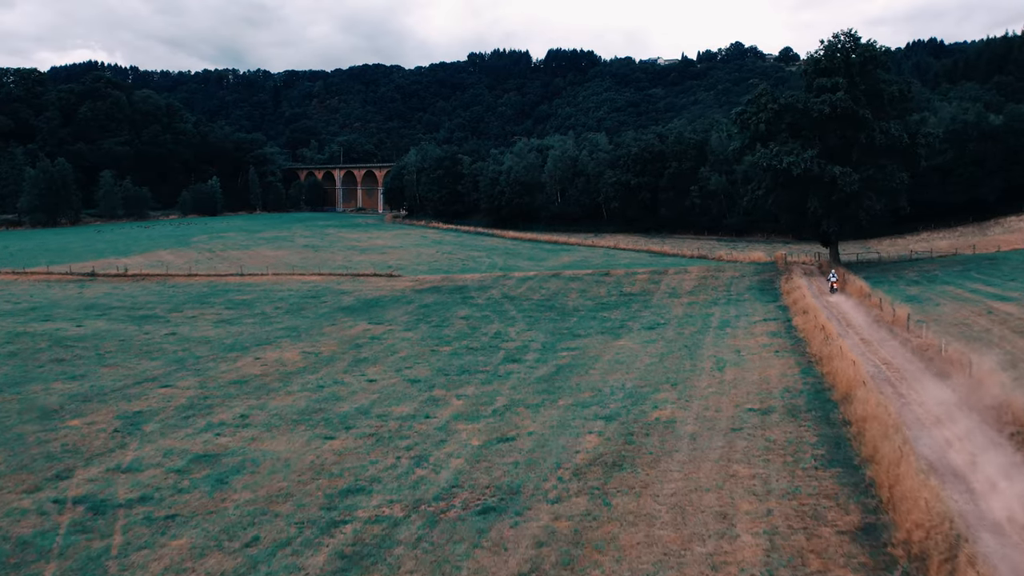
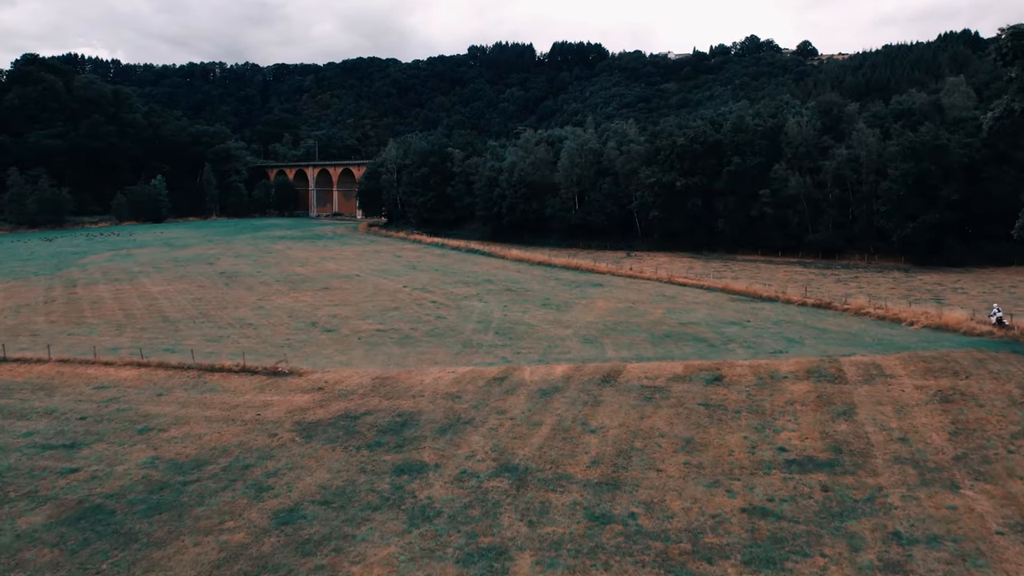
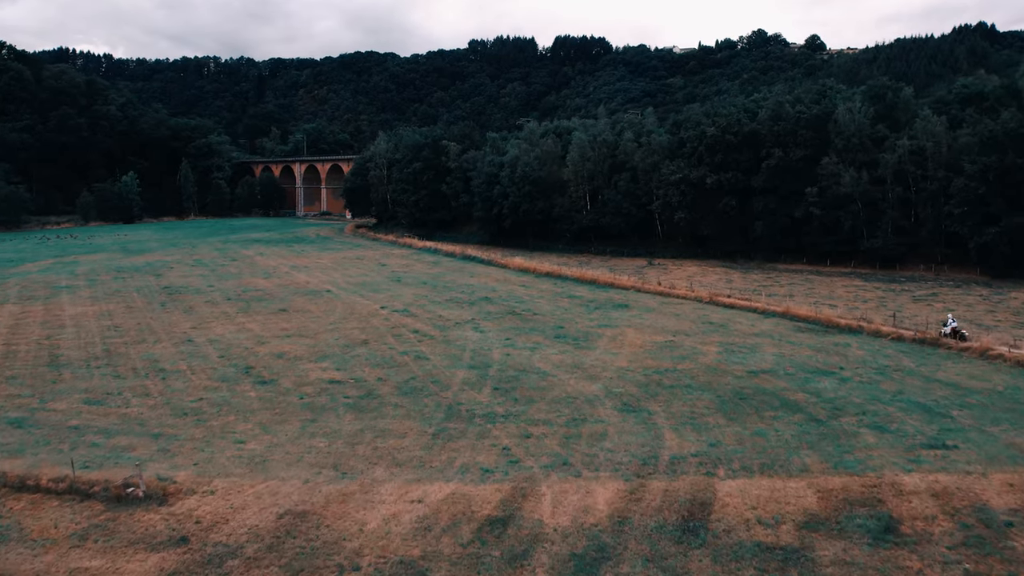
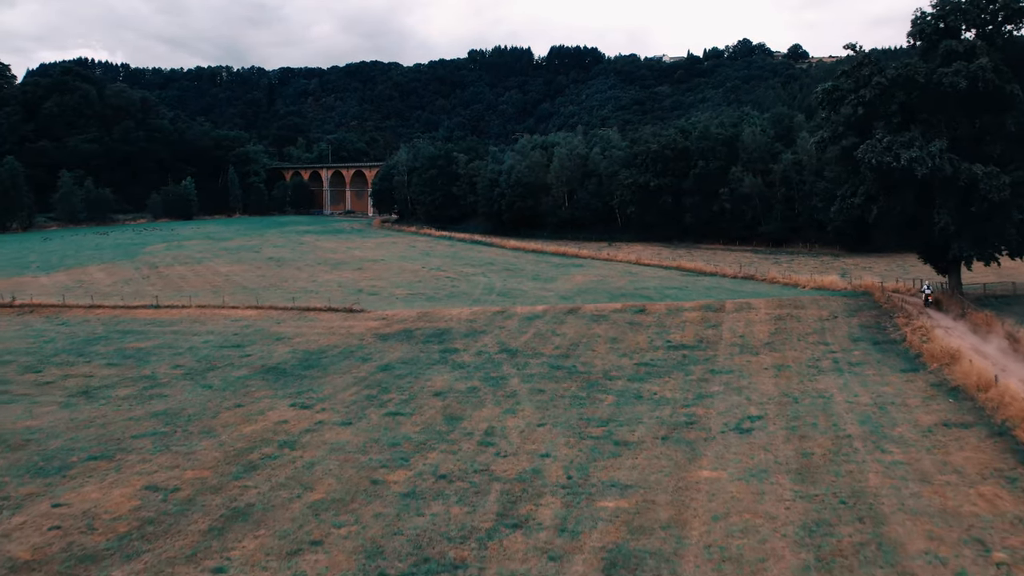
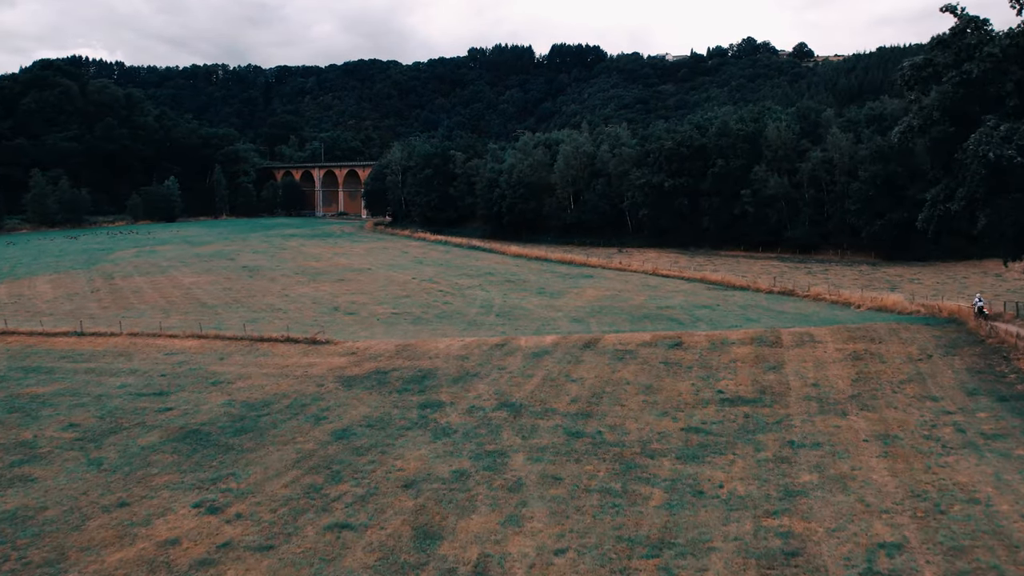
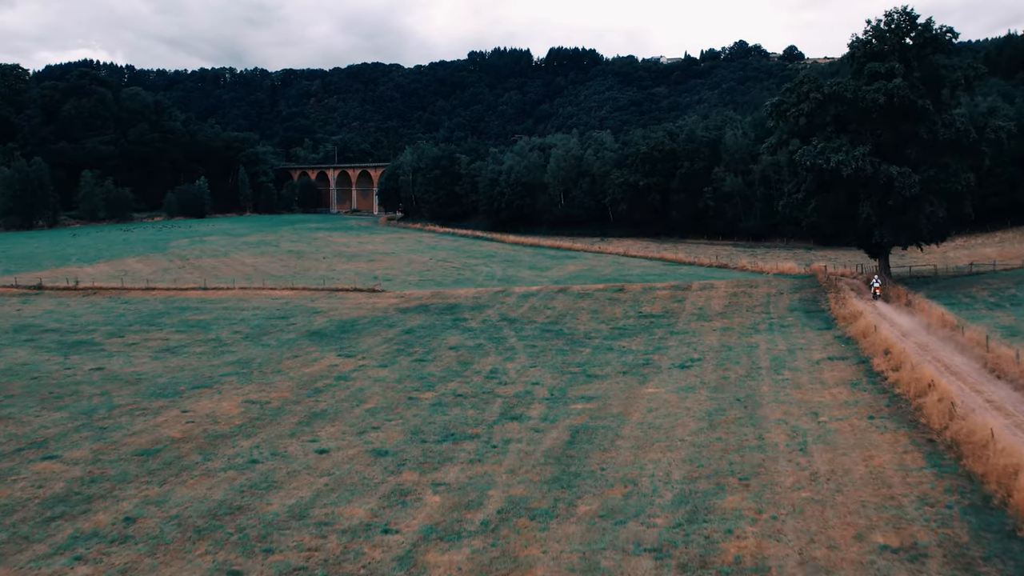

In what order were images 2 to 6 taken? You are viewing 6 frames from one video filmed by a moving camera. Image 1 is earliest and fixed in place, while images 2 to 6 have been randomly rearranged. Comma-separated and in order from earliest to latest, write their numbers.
6, 4, 5, 2, 3
